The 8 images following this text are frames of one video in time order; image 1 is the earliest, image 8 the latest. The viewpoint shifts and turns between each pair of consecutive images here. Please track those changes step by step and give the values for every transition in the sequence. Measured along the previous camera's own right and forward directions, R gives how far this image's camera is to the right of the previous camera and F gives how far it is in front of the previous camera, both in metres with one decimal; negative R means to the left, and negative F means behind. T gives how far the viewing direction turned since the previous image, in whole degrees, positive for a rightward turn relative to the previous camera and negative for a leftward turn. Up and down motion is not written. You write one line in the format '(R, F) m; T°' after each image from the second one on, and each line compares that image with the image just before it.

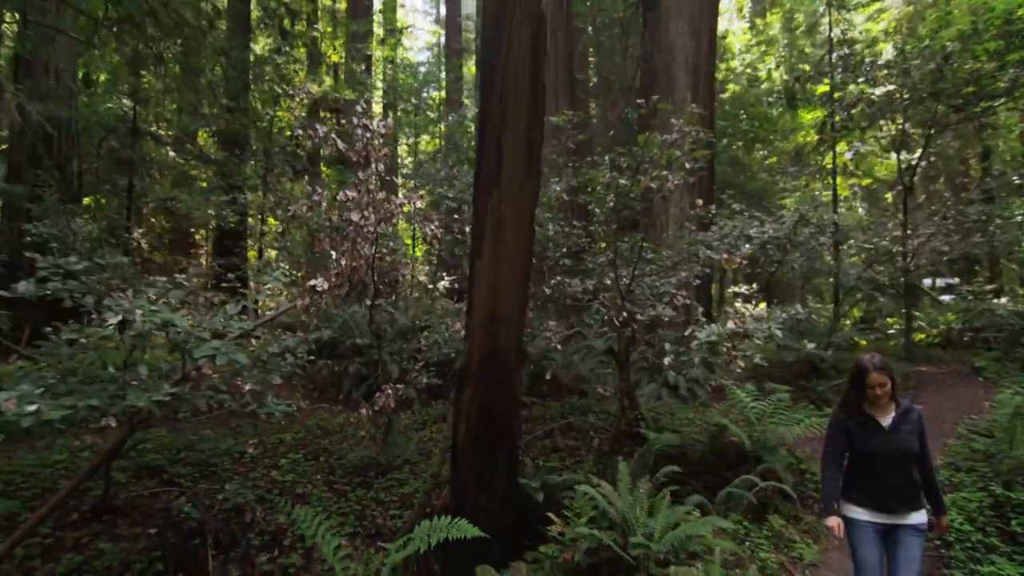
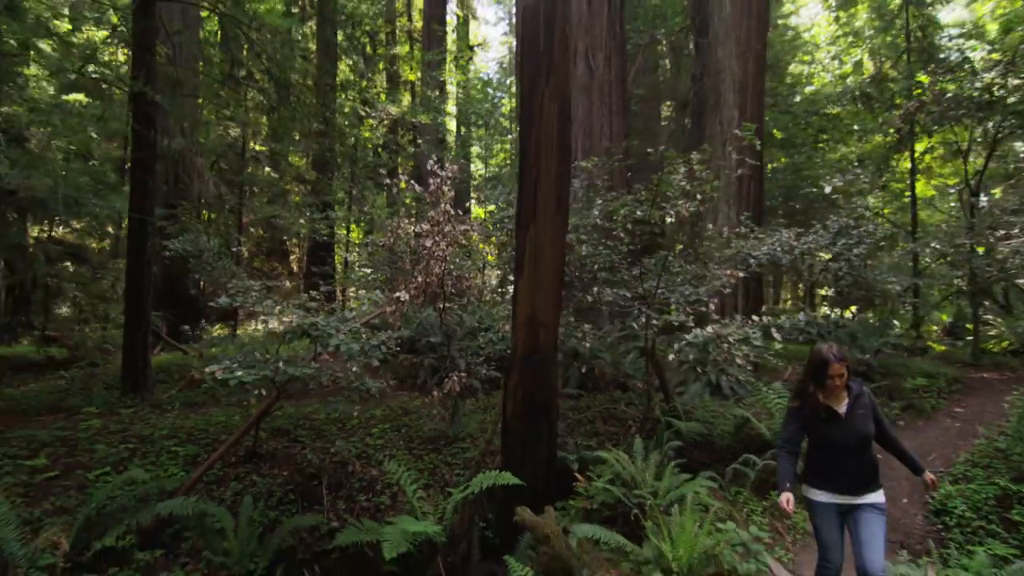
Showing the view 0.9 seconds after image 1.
(+0.3, -1.0) m; -7°
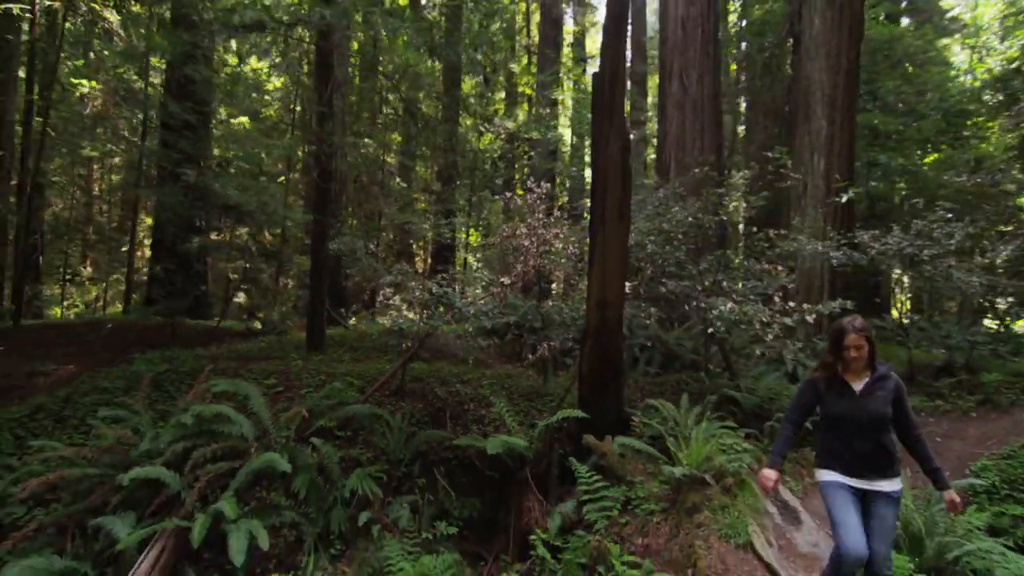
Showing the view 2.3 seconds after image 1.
(+0.4, -1.5) m; -11°
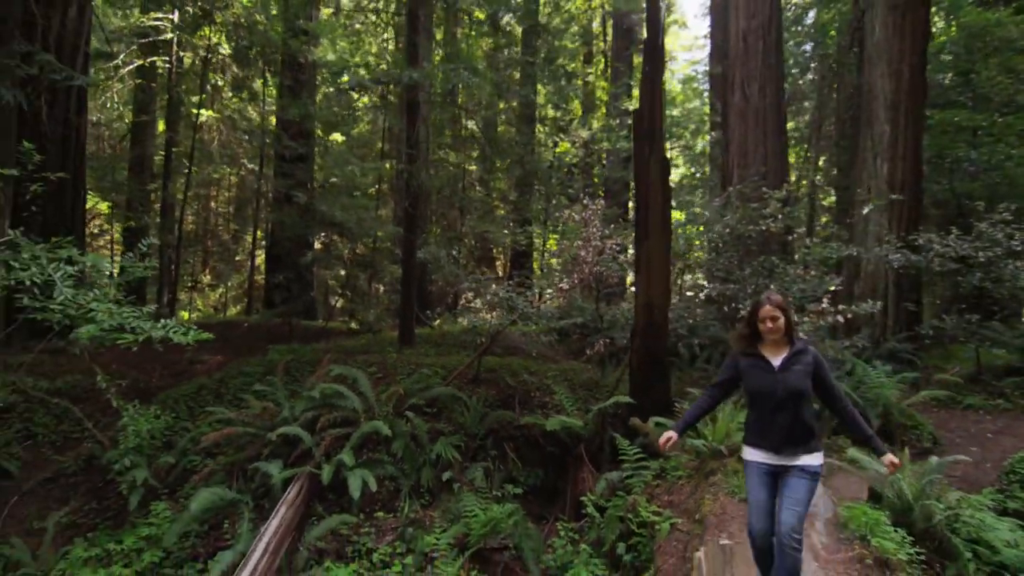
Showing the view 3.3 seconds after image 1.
(+0.3, -1.0) m; -7°
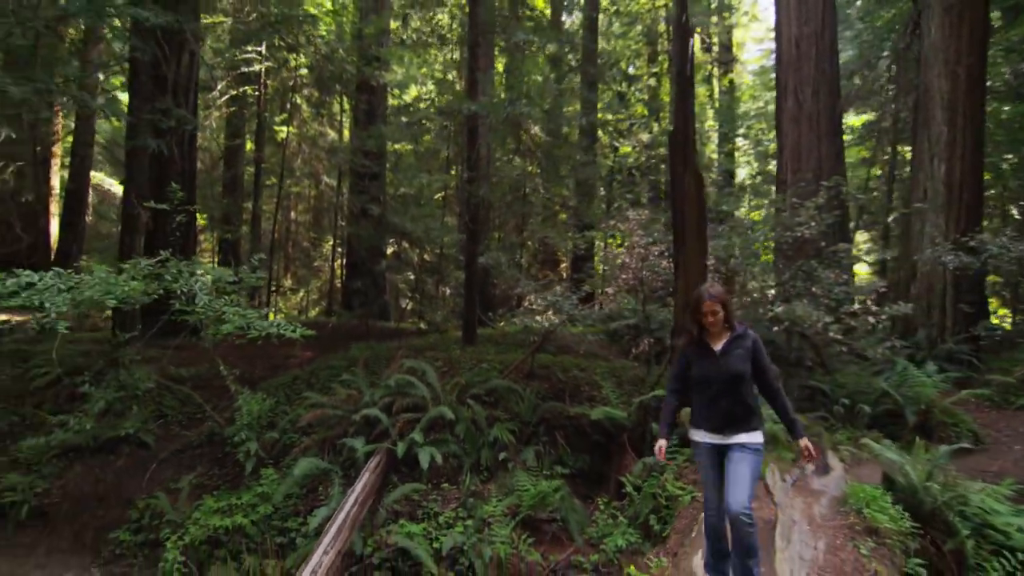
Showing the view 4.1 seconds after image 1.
(+0.2, -0.8) m; -6°
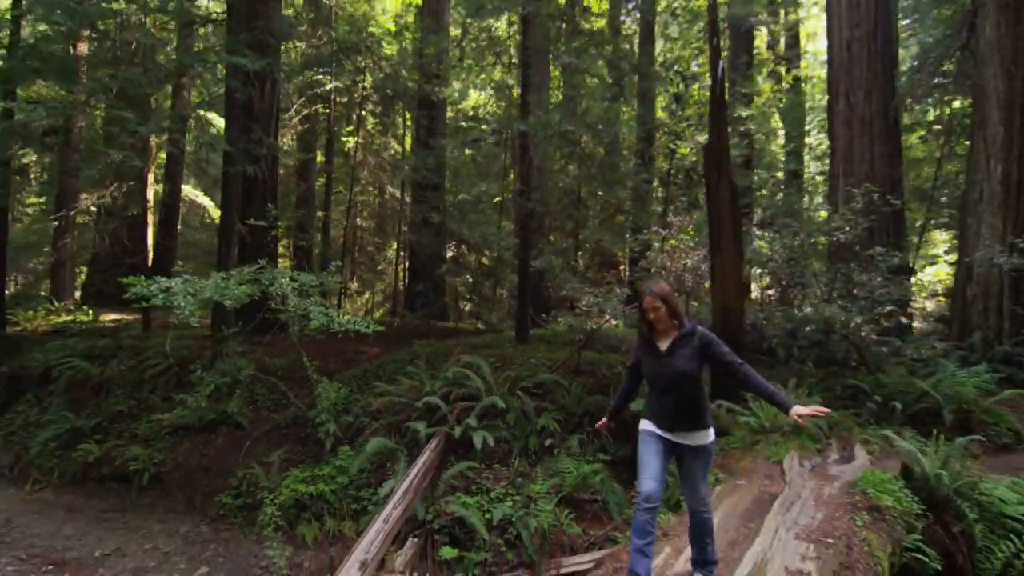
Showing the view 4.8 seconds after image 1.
(+0.2, -0.7) m; -5°
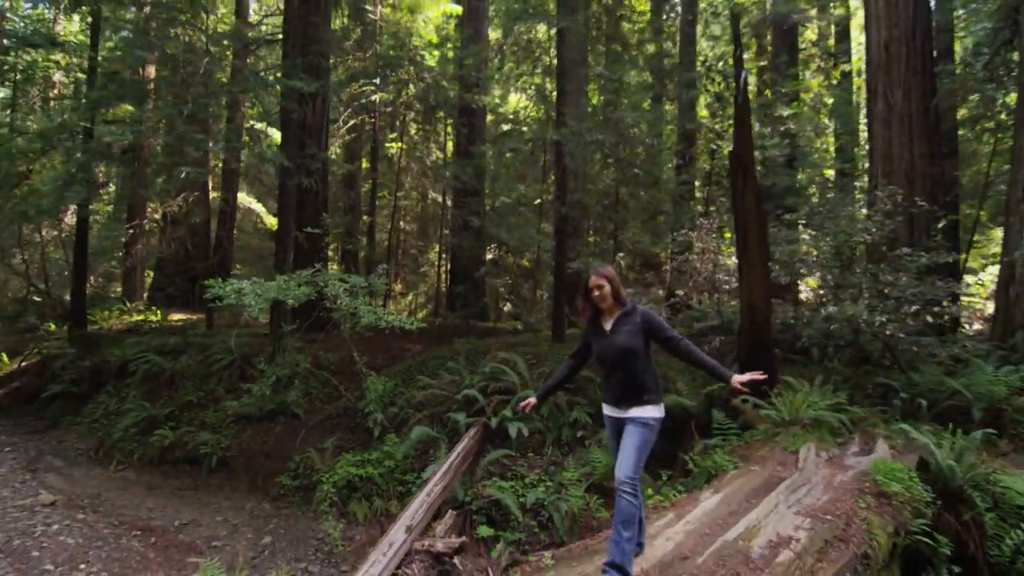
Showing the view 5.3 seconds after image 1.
(+0.1, -0.5) m; -4°
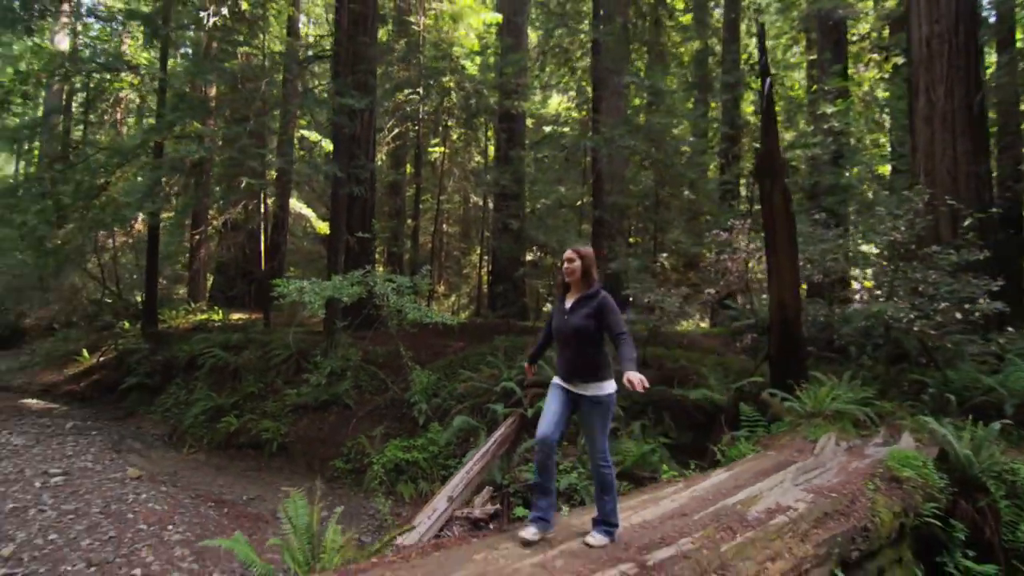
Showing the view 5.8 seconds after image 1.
(+0.1, -0.5) m; -4°
